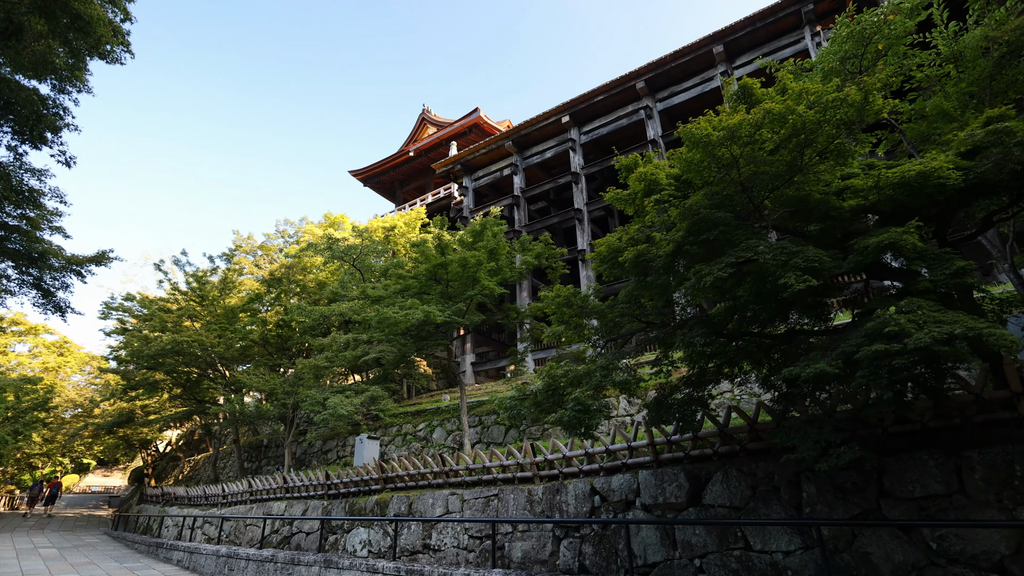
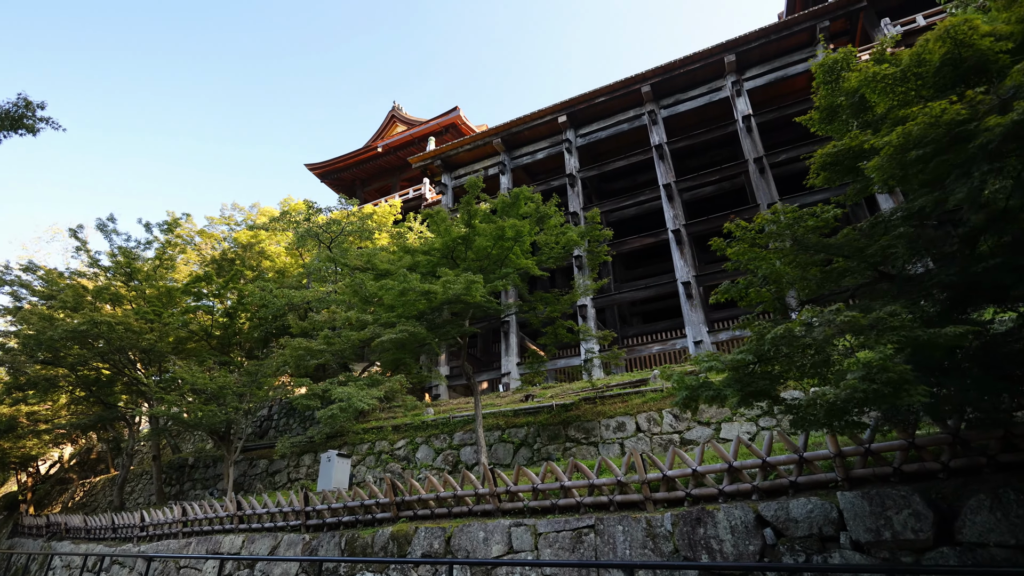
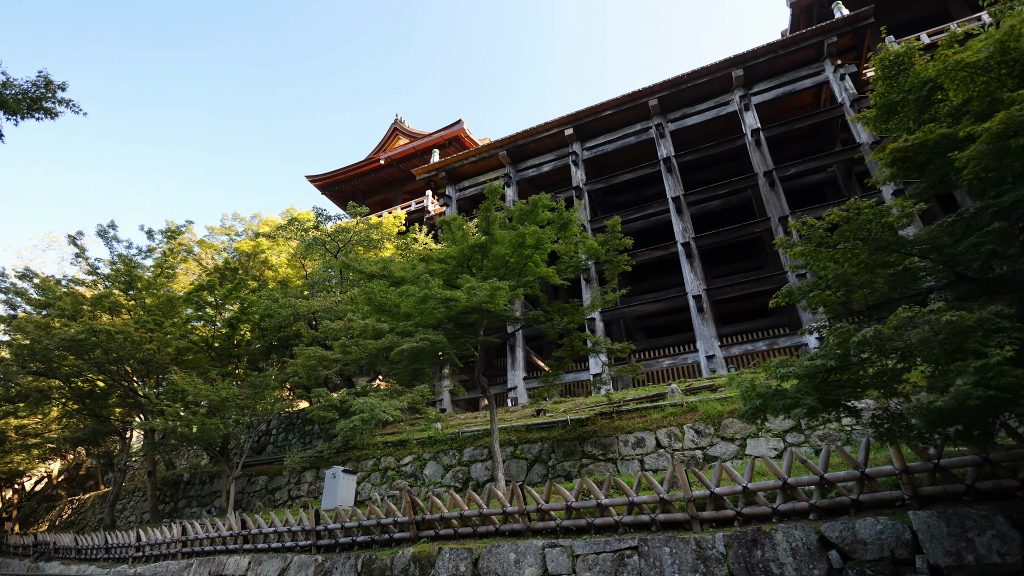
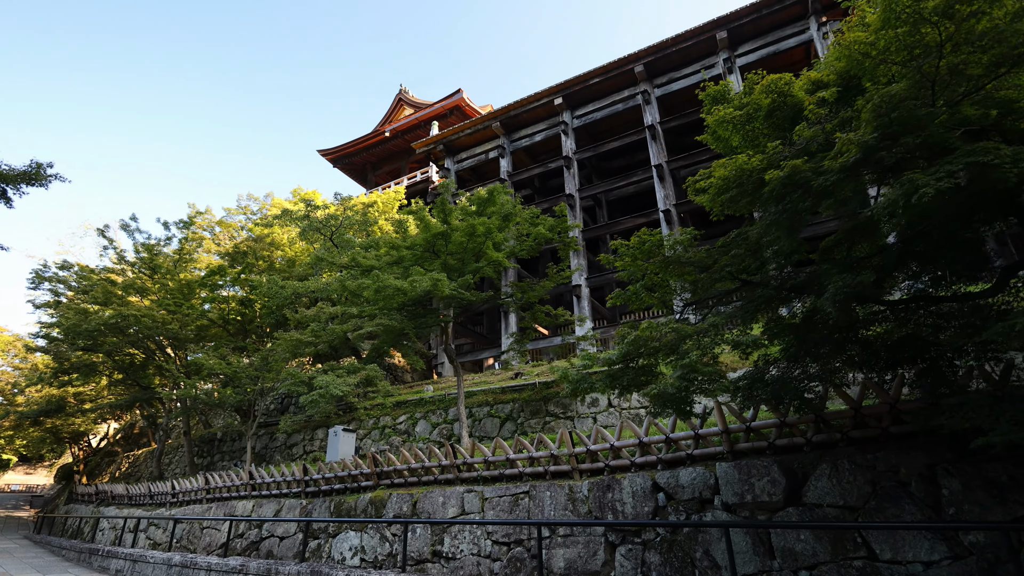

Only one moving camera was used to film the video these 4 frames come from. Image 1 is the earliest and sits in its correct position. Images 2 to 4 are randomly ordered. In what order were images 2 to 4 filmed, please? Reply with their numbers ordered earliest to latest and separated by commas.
4, 2, 3
